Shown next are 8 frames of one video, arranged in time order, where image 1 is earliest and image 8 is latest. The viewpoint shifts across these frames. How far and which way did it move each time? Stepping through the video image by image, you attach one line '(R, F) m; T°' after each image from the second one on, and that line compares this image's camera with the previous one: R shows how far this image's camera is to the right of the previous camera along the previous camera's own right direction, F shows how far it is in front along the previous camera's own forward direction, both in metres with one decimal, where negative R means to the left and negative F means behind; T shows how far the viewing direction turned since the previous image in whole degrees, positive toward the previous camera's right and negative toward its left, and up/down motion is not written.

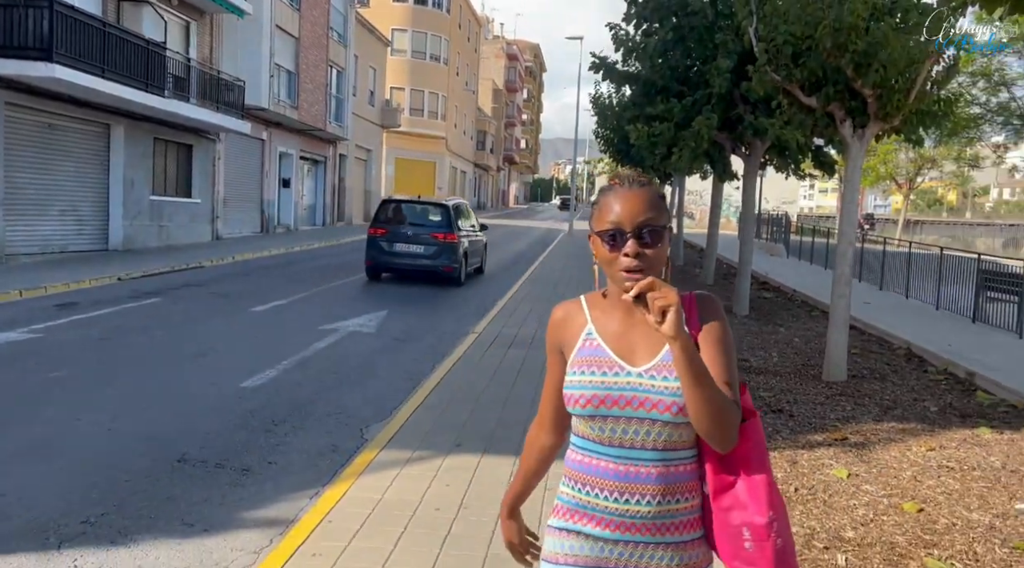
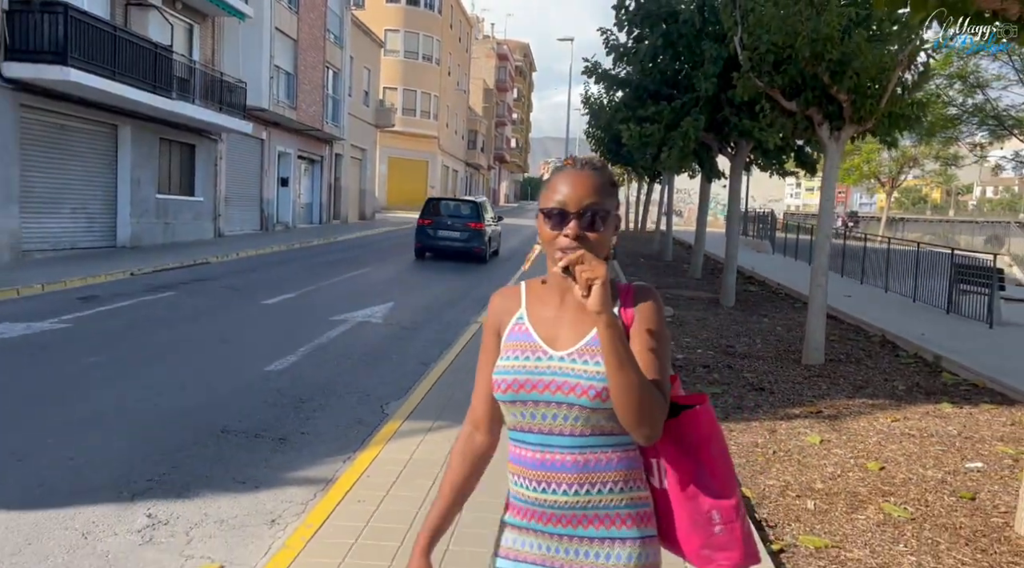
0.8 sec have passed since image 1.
(-0.2, -0.7) m; +1°
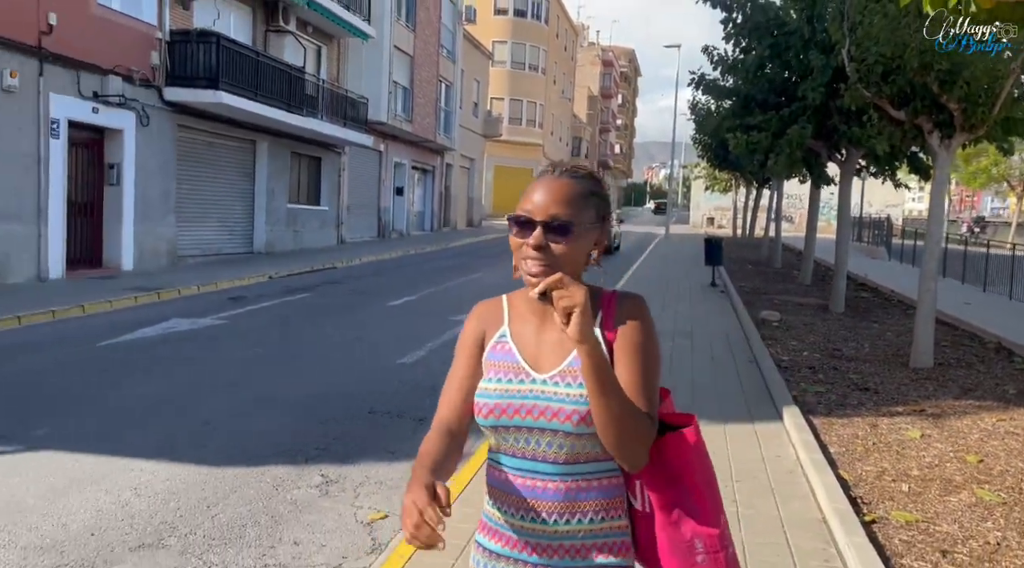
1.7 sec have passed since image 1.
(-0.1, -0.7) m; -7°
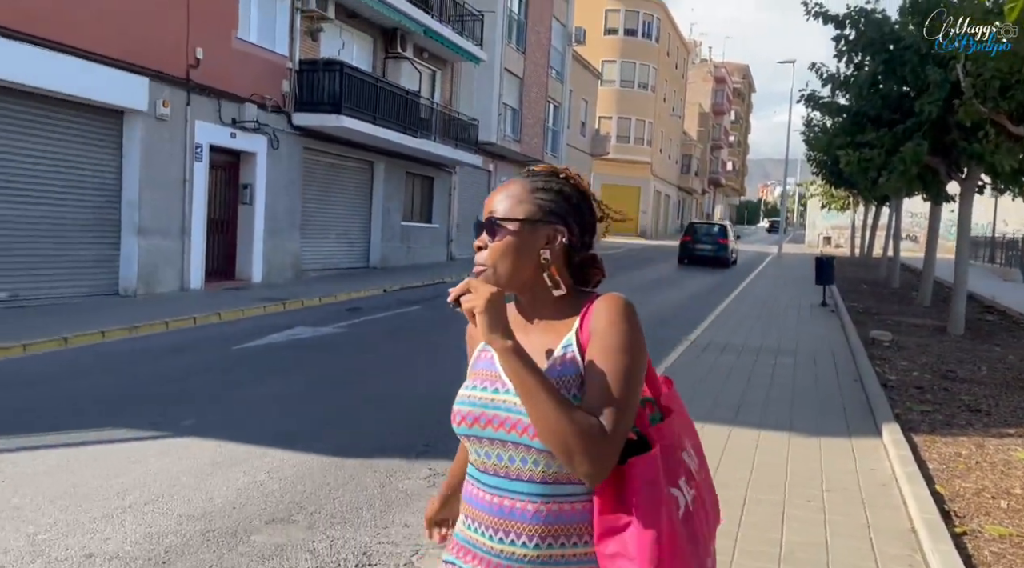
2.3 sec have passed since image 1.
(+0.1, -0.4) m; -8°
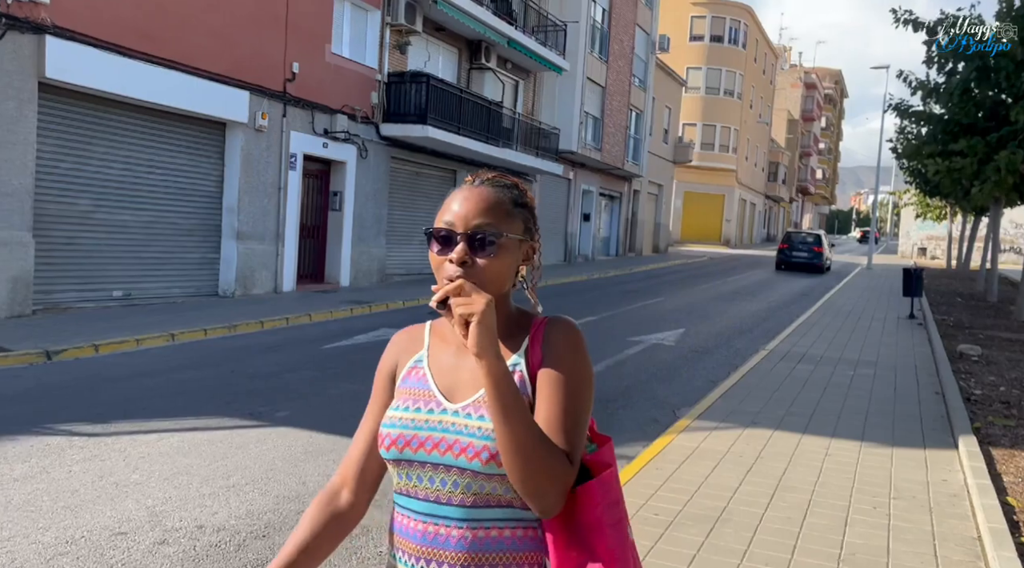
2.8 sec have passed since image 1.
(+0.1, -0.3) m; -6°
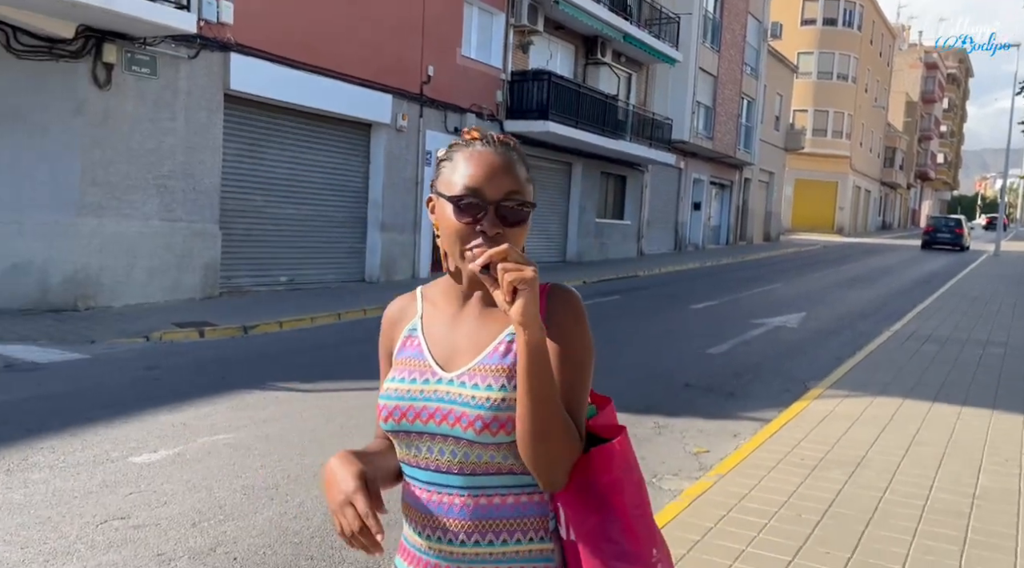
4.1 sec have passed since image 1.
(-0.4, -0.9) m; -7°
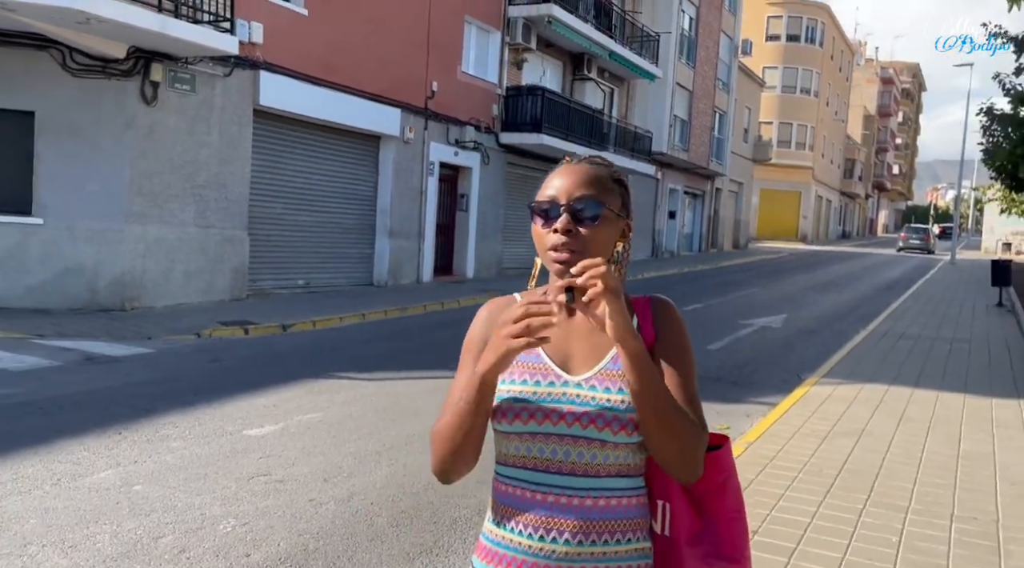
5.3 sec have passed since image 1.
(-0.8, -0.9) m; +3°
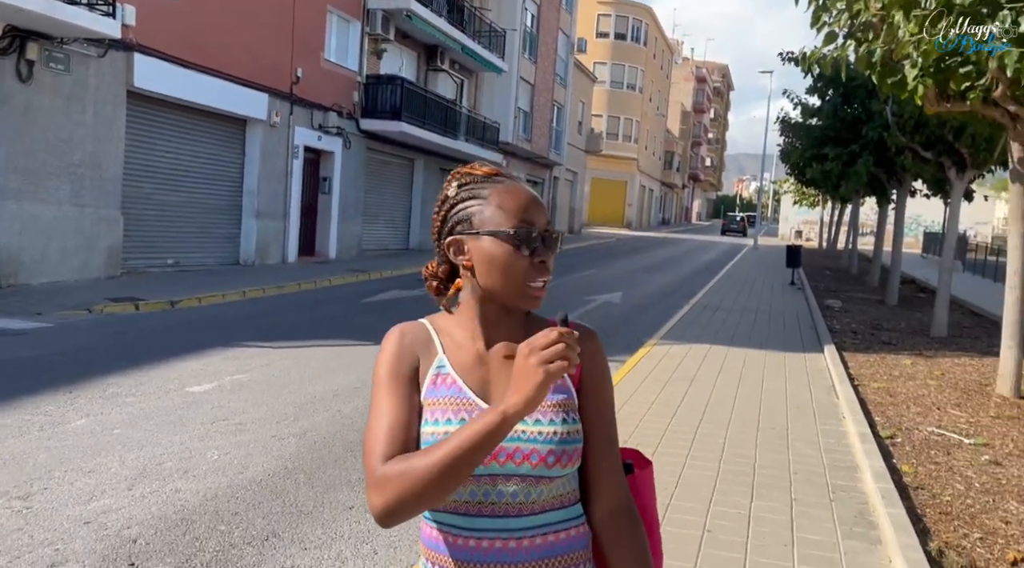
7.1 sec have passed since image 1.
(-0.7, -1.3) m; +12°
